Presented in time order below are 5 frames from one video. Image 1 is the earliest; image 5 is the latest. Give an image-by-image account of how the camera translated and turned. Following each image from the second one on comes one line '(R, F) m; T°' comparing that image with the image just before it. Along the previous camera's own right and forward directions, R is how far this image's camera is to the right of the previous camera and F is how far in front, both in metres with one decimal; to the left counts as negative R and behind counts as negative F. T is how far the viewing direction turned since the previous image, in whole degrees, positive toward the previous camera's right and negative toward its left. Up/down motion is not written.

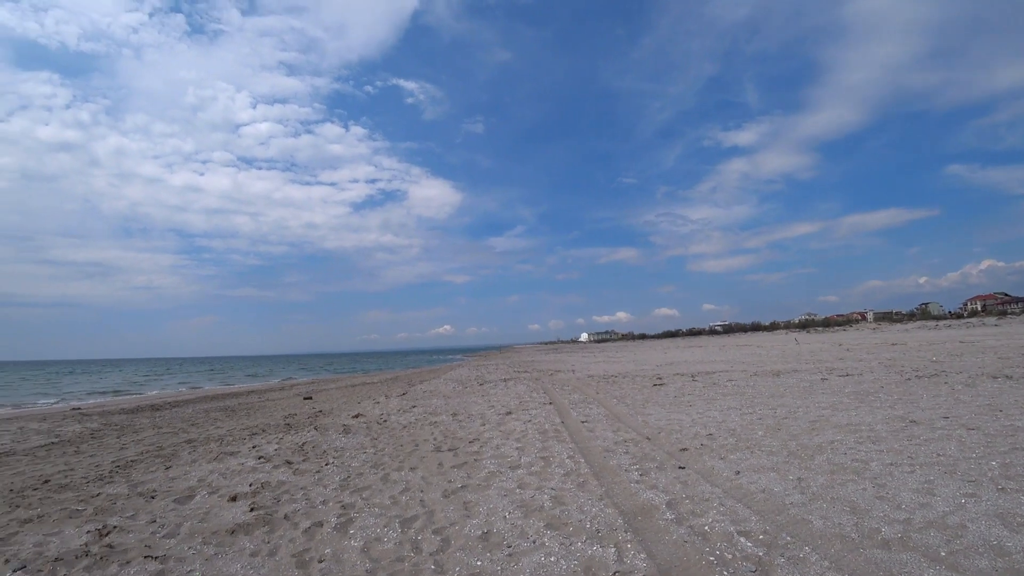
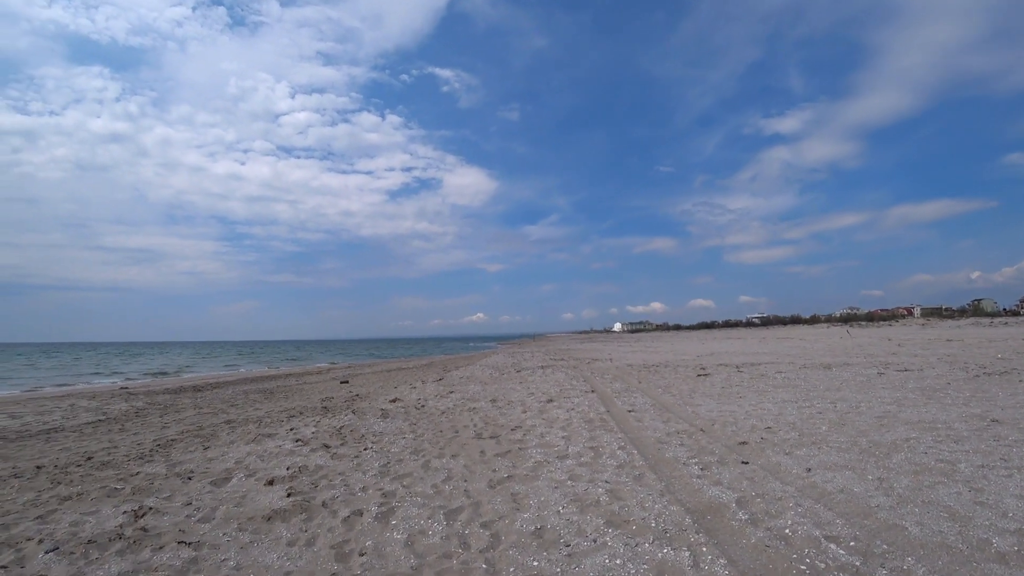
(-0.2, +0.5) m; -3°
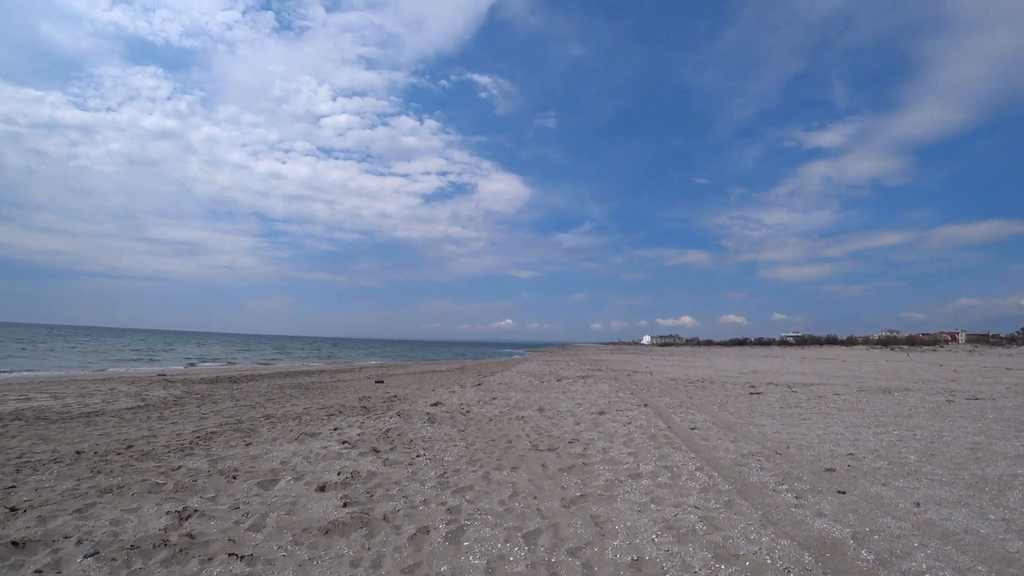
(-0.6, +0.6) m; -3°
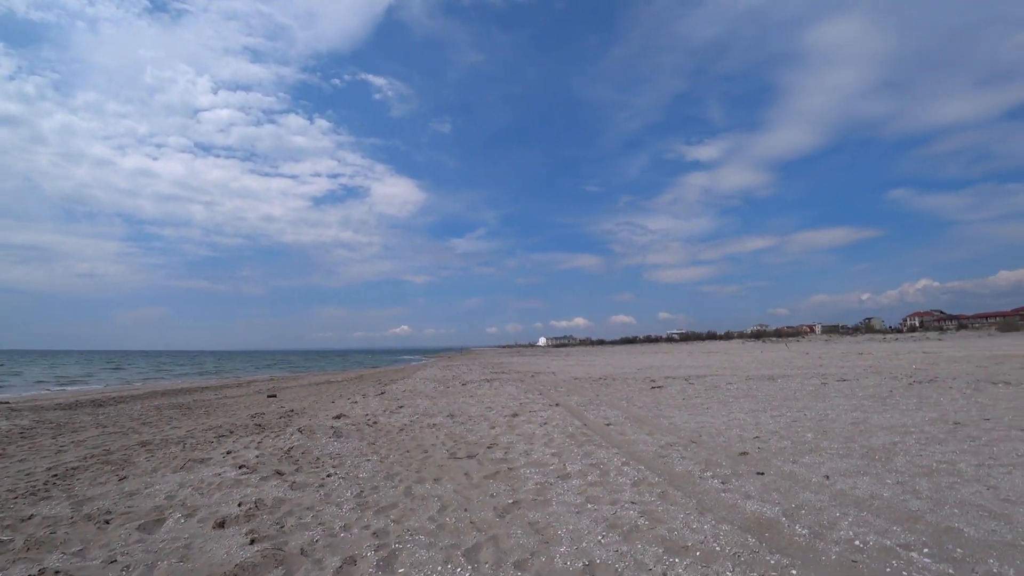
(-0.2, +0.3) m; +11°
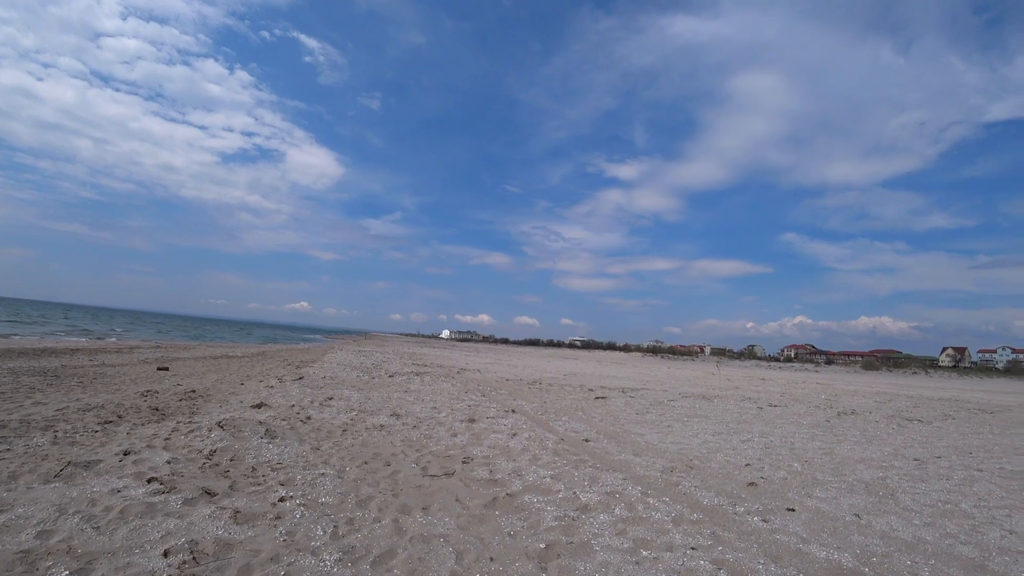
(-1.2, +1.3) m; +10°
